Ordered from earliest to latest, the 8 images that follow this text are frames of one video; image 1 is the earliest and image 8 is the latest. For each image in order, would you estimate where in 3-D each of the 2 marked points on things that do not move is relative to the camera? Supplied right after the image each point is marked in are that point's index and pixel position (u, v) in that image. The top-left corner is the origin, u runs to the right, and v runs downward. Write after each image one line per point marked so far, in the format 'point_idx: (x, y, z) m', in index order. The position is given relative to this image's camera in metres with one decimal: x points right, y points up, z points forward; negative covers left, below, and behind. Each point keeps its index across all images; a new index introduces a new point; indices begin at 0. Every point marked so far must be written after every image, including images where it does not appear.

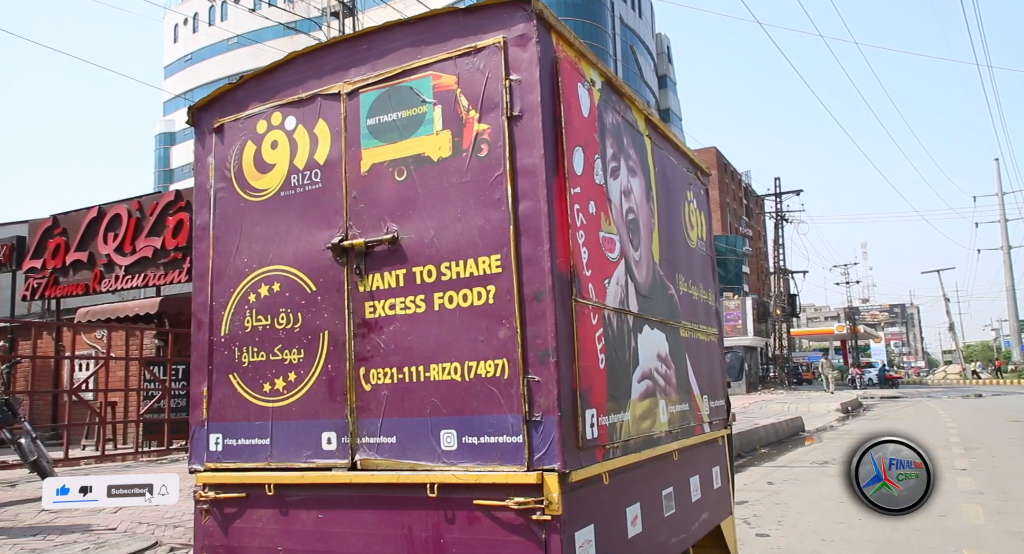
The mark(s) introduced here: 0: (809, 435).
0: (+3.3, -1.8, +8.5) m
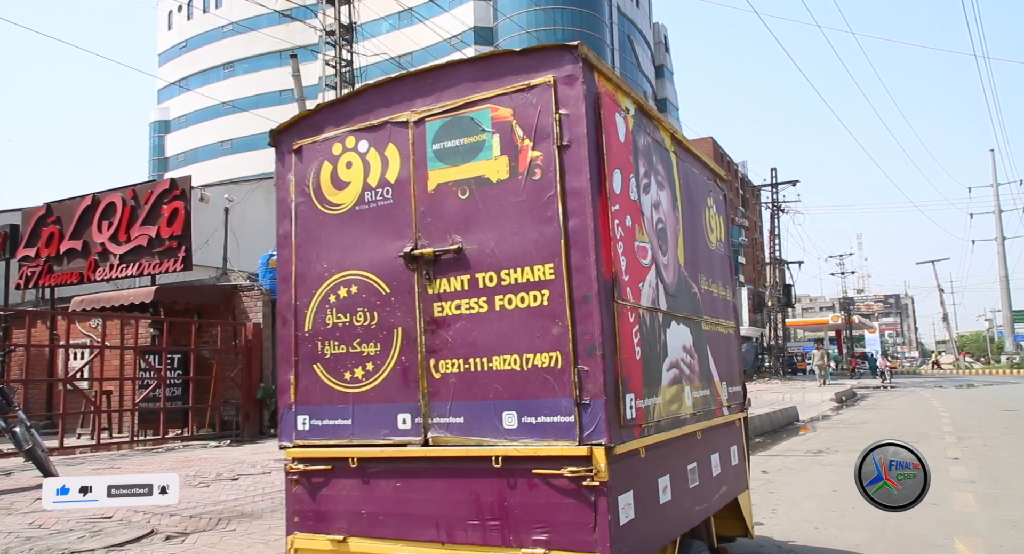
0: (+3.3, -1.7, +8.7) m
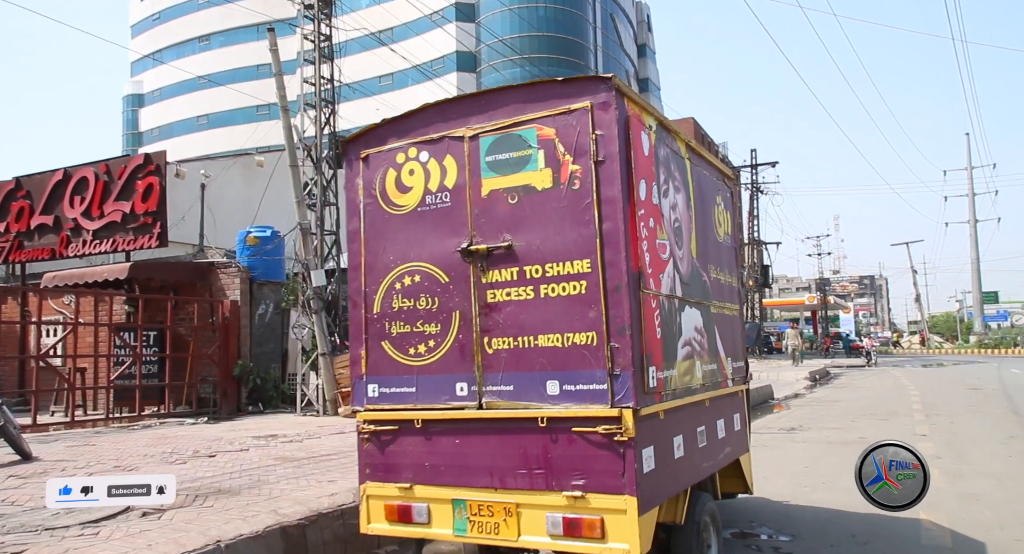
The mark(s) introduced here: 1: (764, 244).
0: (+3.2, -1.5, +9.2) m
1: (+6.5, +0.8, +19.9) m
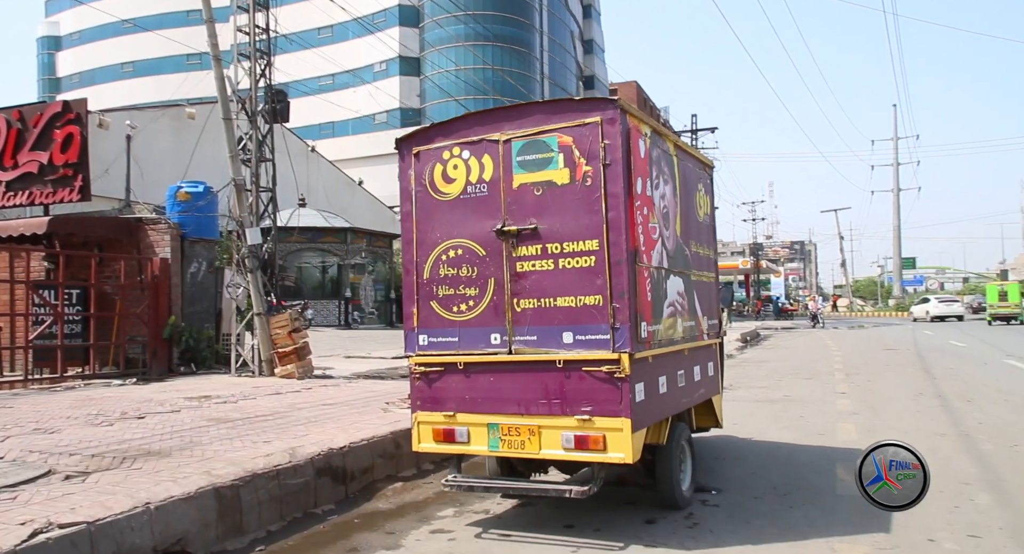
0: (+2.7, -1.0, +9.9) m
1: (+5.2, +1.8, +20.7) m
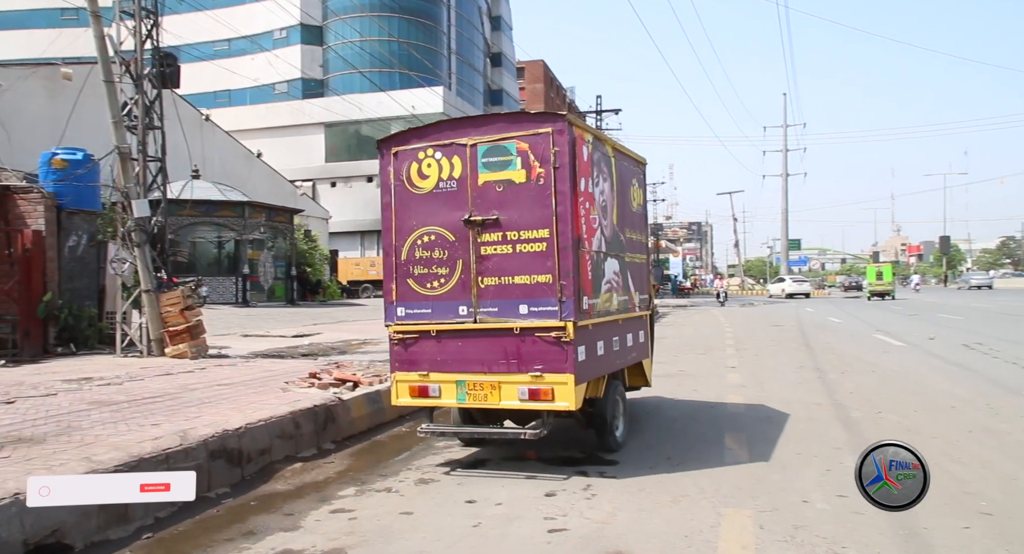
0: (+1.5, -0.8, +9.9) m
1: (+2.6, +2.3, +20.8) m
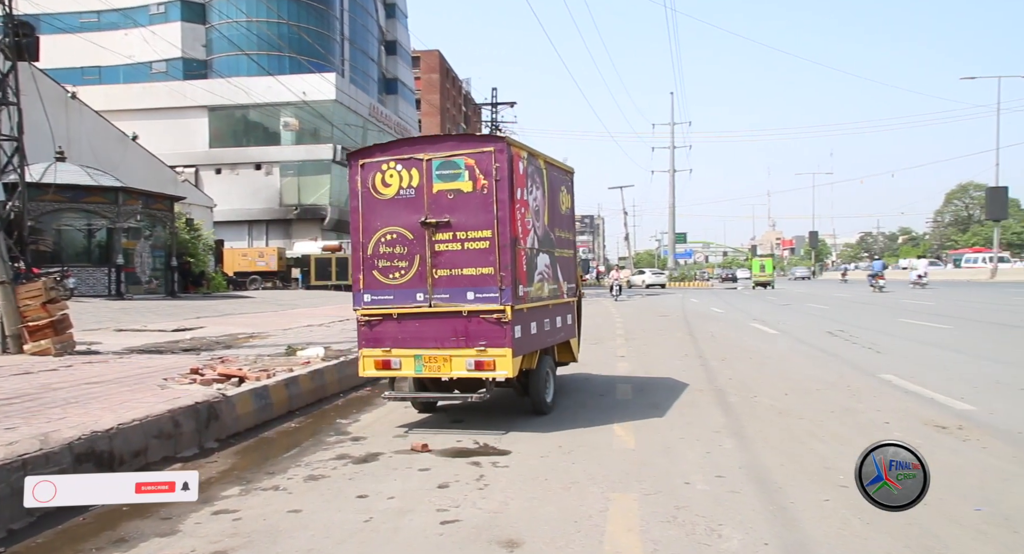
0: (0.0, -0.7, +8.8) m
1: (-0.3, +2.5, +19.8) m
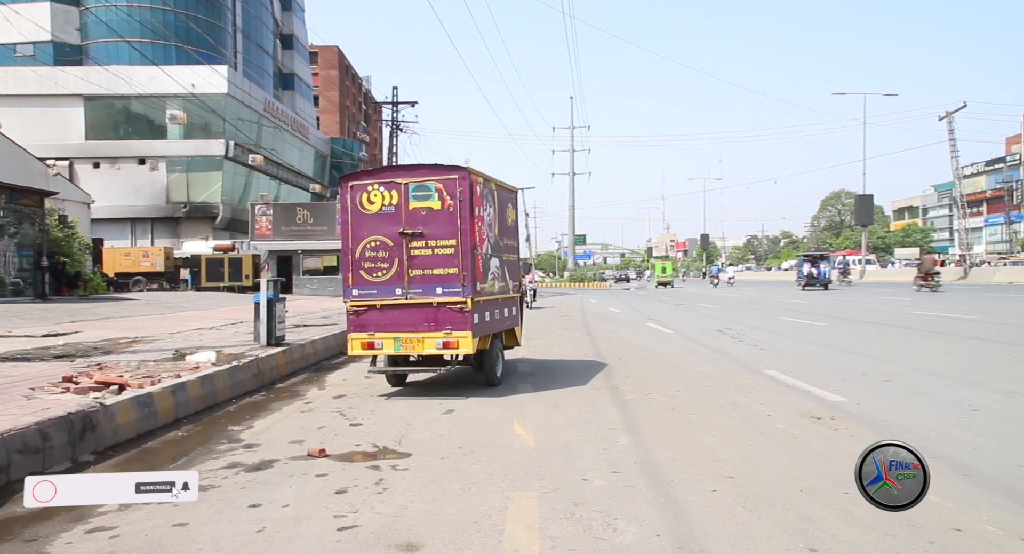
0: (-1.4, -0.8, +5.8) m
1: (-3.2, +2.4, +16.7) m
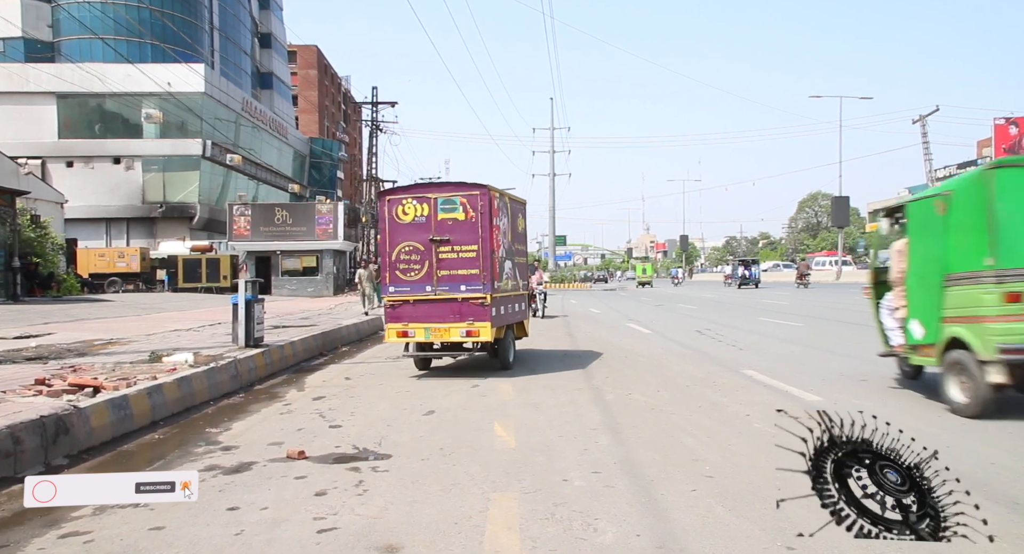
0: (-1.7, -0.8, +4.8) m
1: (-3.7, +2.4, +15.6) m
